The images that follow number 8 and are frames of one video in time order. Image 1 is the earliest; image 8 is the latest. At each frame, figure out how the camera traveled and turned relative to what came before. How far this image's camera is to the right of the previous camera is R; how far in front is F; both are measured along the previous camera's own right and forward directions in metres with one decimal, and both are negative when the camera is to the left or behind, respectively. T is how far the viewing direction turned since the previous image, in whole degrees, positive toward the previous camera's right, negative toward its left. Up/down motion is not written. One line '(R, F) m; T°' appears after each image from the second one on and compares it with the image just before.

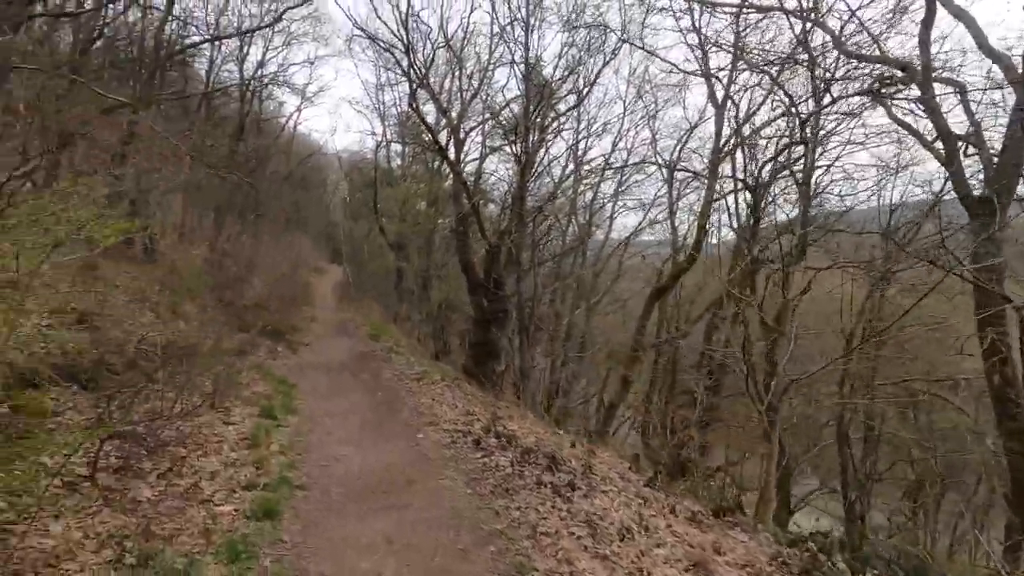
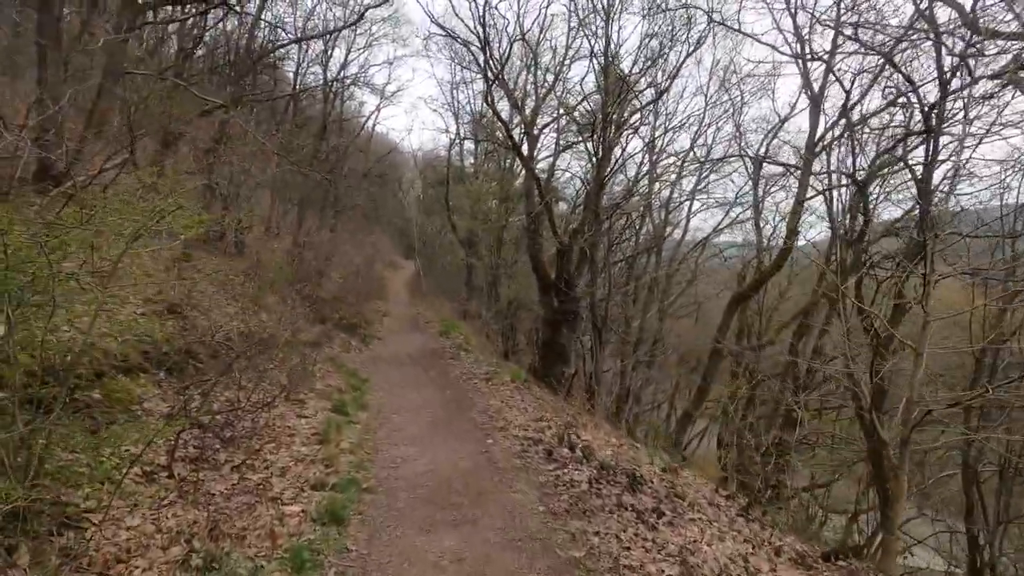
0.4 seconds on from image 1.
(-0.1, +0.3) m; -7°
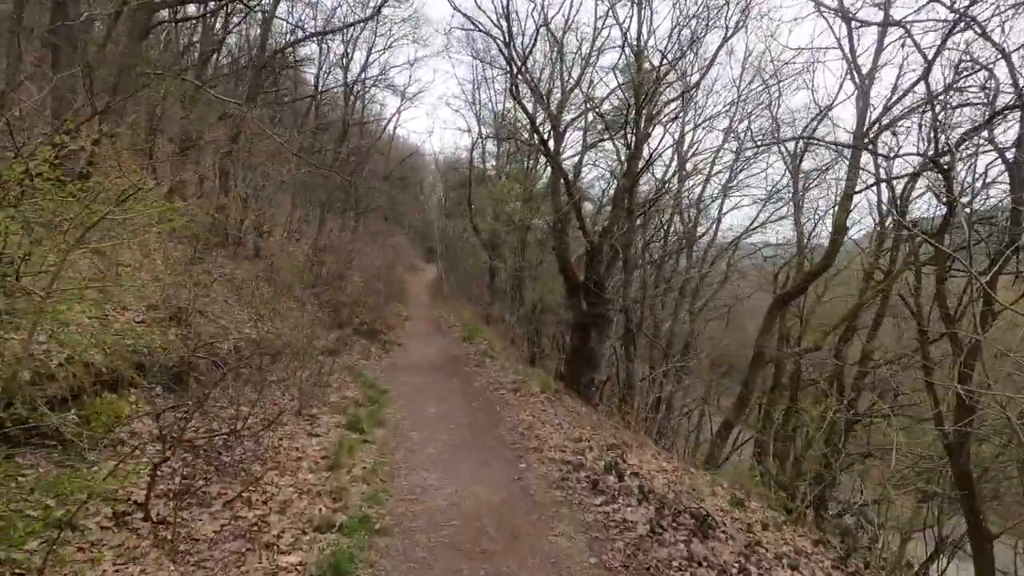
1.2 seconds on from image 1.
(-0.1, +0.8) m; -2°
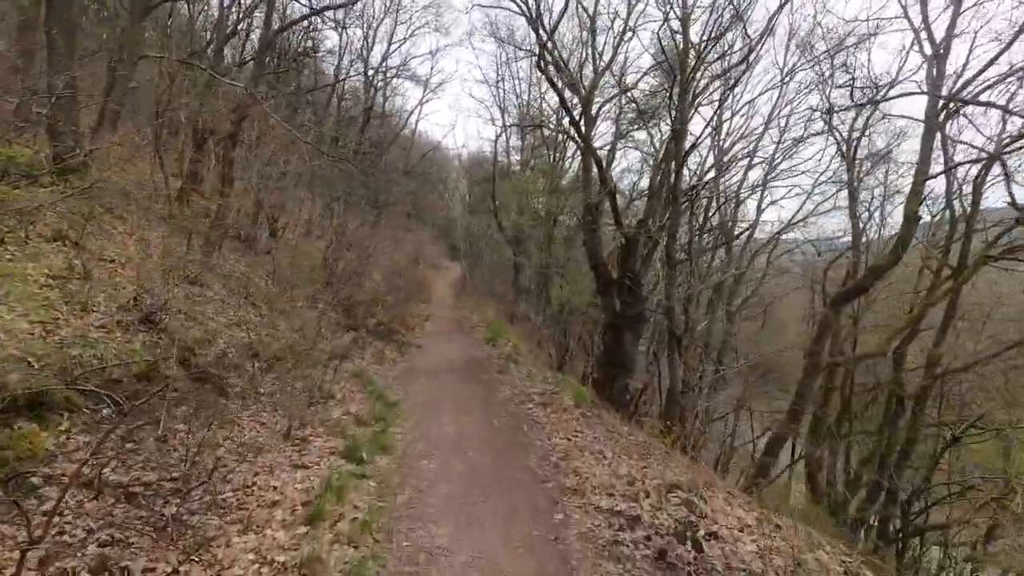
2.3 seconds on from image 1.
(-0.1, +1.2) m; -3°
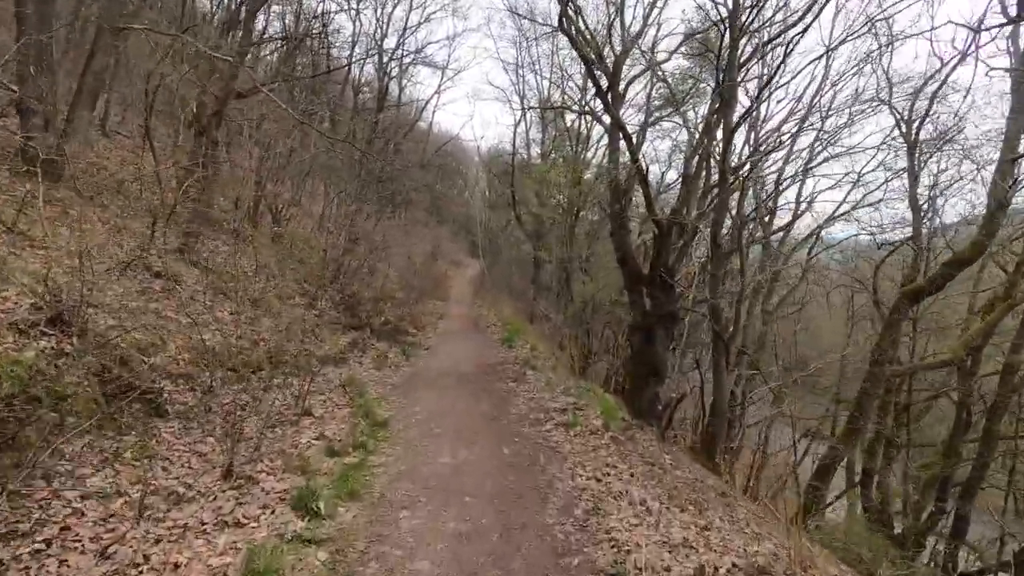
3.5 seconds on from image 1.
(+0.1, +1.4) m; -2°
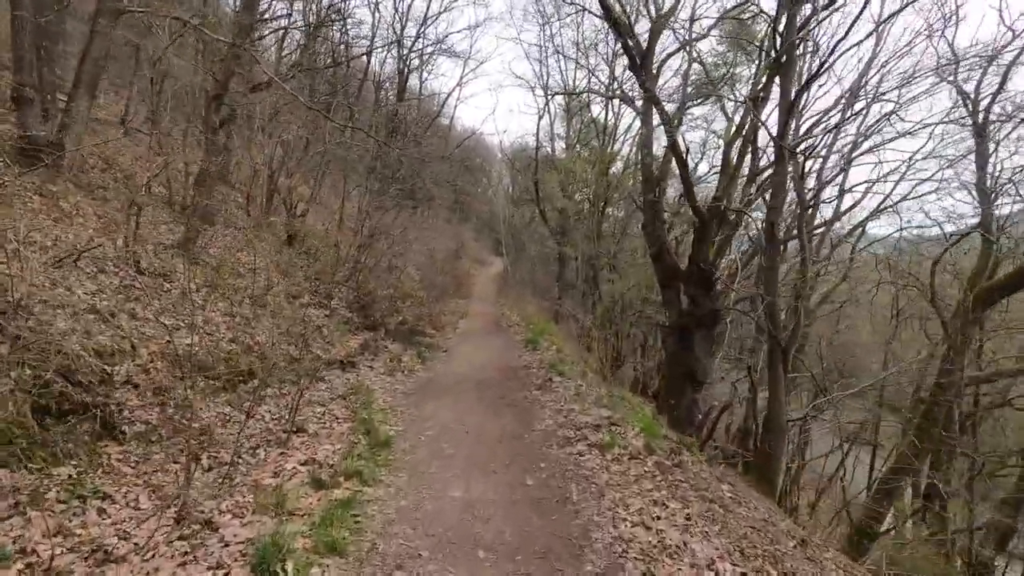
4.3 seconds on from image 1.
(0.0, +1.0) m; -3°
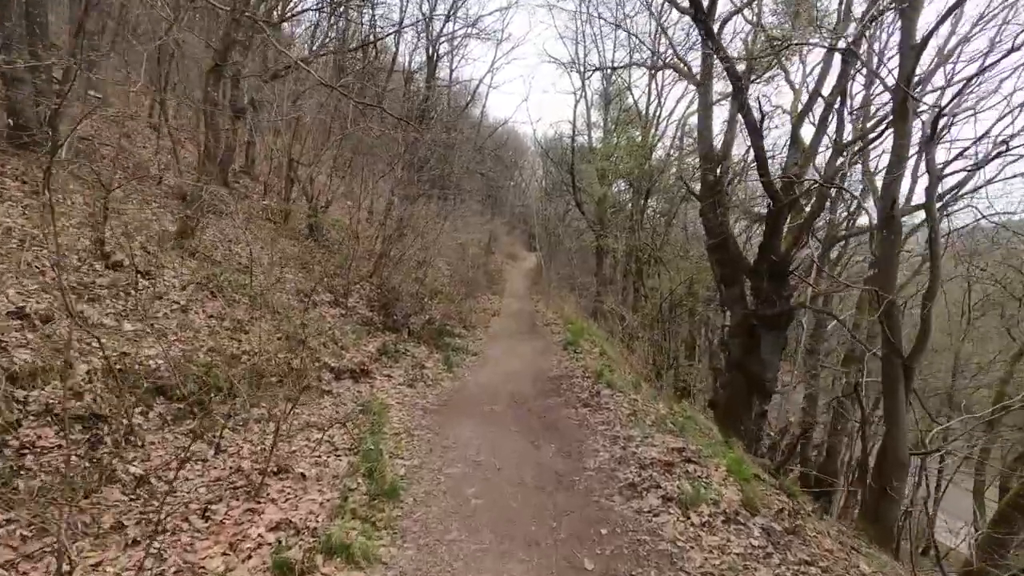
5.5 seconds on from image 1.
(-0.1, +1.4) m; -4°
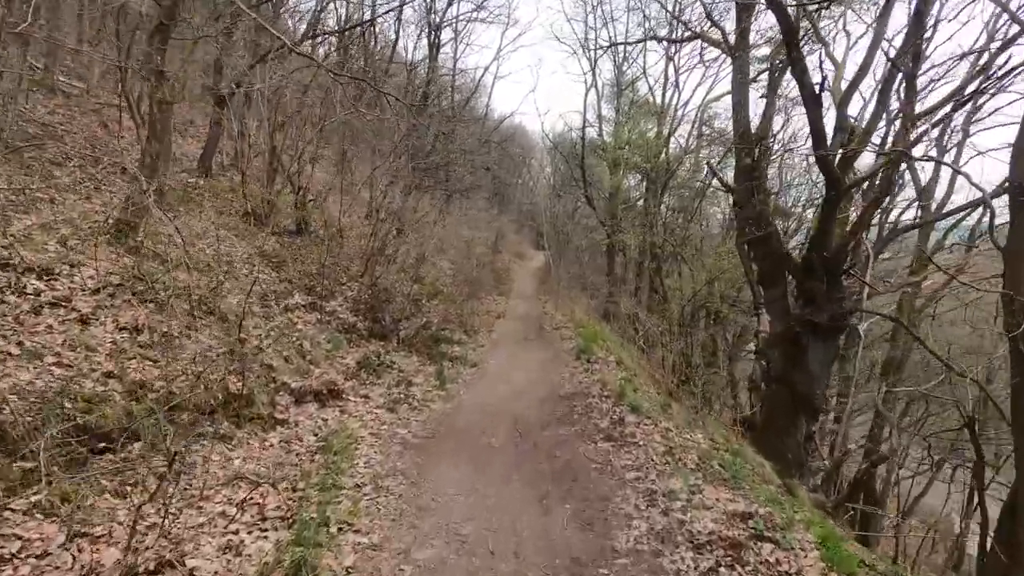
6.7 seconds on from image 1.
(+0.1, +1.4) m; -1°
